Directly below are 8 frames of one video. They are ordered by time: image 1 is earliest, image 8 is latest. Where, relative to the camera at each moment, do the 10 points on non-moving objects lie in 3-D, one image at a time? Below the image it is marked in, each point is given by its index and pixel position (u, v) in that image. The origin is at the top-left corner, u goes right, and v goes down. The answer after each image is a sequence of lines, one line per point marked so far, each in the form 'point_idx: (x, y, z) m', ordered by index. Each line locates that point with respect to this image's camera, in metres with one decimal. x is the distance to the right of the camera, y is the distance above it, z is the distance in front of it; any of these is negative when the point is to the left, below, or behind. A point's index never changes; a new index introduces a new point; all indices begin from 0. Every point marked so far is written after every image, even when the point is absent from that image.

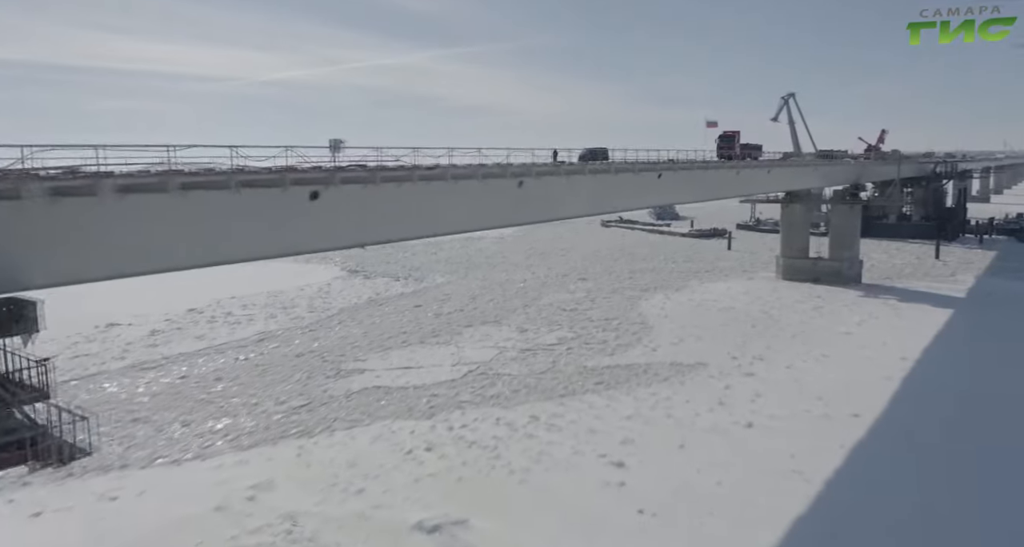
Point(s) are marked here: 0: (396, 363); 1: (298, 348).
0: (-3.5, -2.7, +16.9) m
1: (-6.9, -2.5, +18.4) m
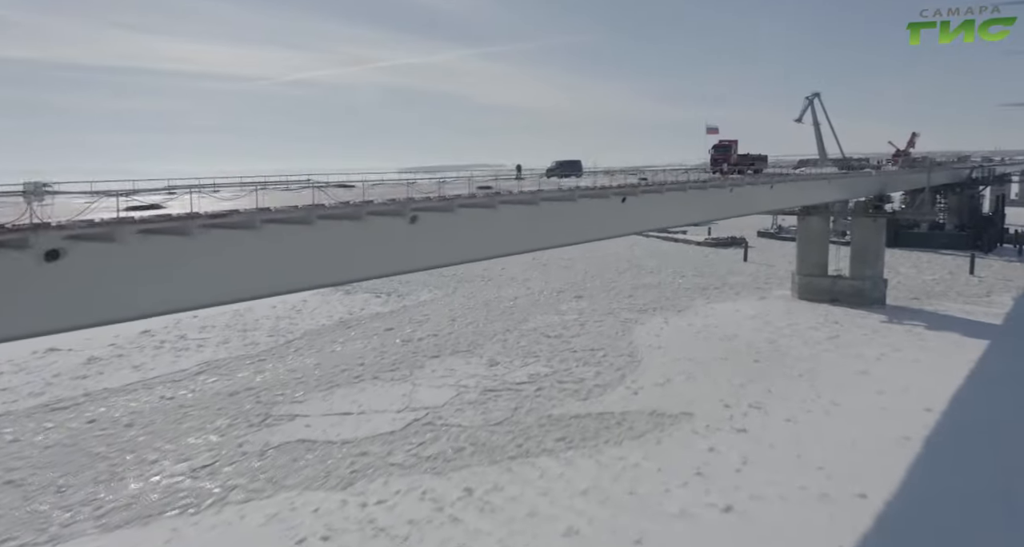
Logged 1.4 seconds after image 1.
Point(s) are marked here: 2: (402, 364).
0: (-4.6, -3.4, +14.9) m
1: (-8.0, -3.2, +16.5) m
2: (-3.5, -2.9, +18.1) m
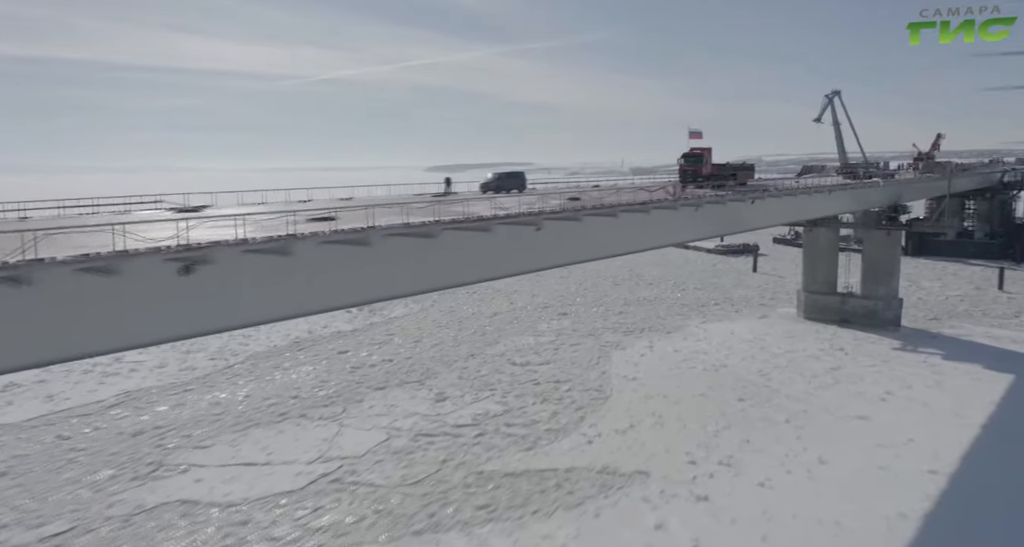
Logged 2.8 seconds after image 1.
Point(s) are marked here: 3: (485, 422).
0: (-6.1, -4.1, +13.1) m
1: (-9.5, -3.9, +14.8) m
2: (-5.0, -3.5, +16.3) m
3: (-0.7, -3.8, +14.9) m
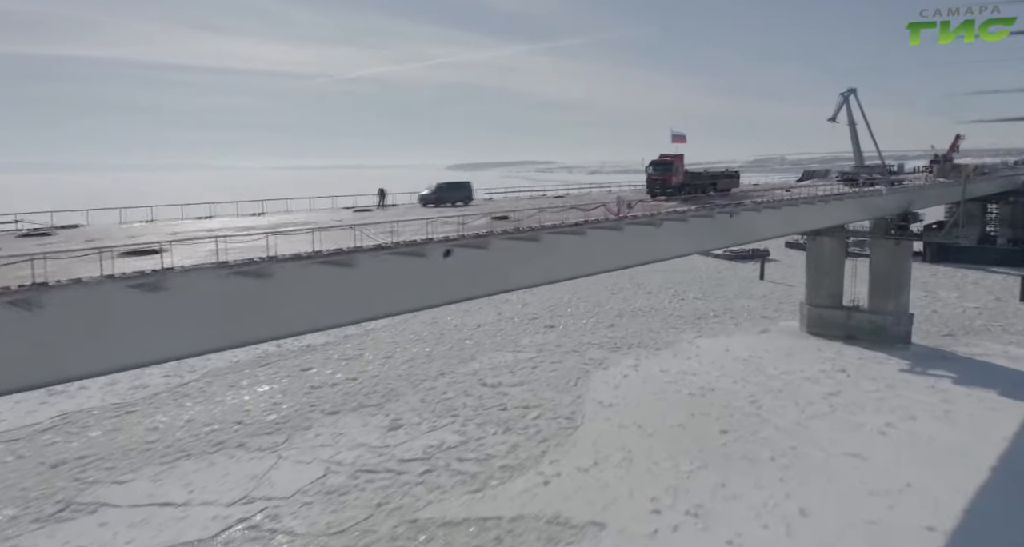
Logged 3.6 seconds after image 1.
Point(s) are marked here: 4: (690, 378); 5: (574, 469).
0: (-7.3, -4.5, +12.0) m
1: (-10.5, -4.3, +13.8) m
2: (-6.0, -4.0, +15.1) m
3: (-1.8, -4.3, +13.6) m
4: (+6.1, -3.6, +19.7) m
5: (+1.4, -4.4, +12.9) m
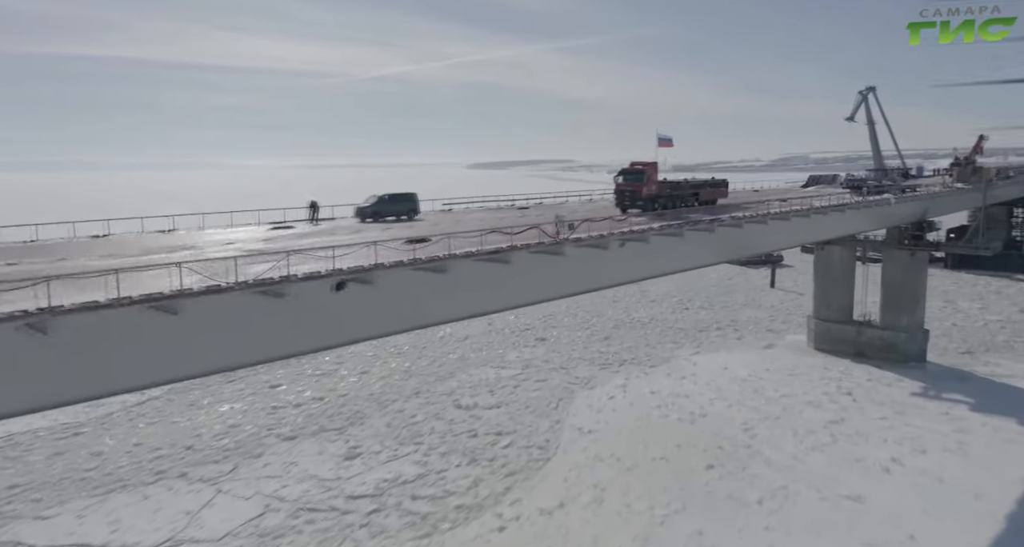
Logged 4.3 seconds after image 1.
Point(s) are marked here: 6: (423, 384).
0: (-8.2, -4.9, +11.0) m
1: (-11.4, -4.6, +12.9) m
2: (-6.8, -4.4, +14.1) m
3: (-2.6, -4.7, +12.5) m
4: (+5.4, -4.1, +18.3) m
5: (+0.5, -4.8, +11.7) m
6: (-3.0, -3.7, +19.7) m
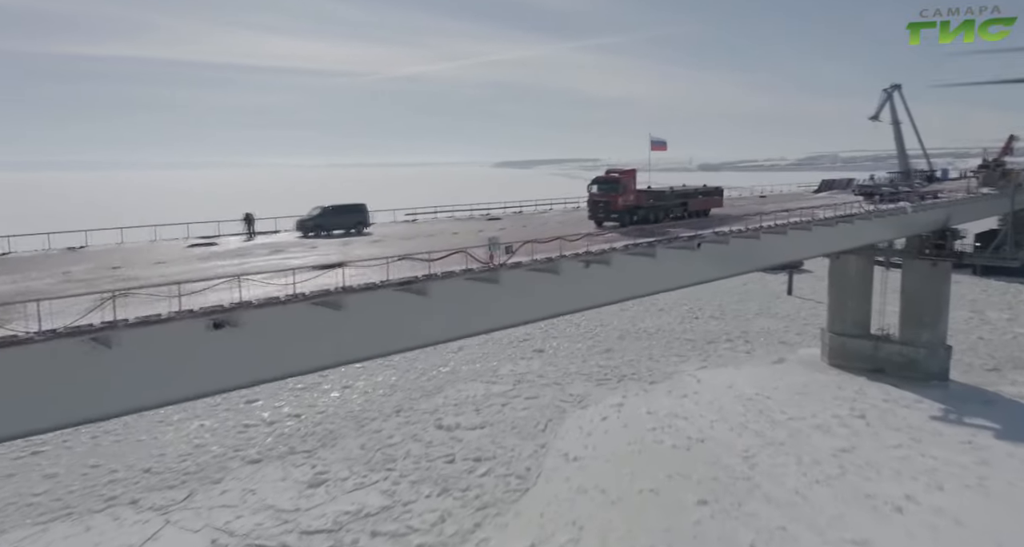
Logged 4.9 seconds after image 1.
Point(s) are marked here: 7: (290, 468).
0: (-8.8, -5.2, +10.2) m
1: (-12.0, -4.9, +12.2) m
2: (-7.4, -4.7, +13.3) m
3: (-3.2, -5.0, +11.5) m
4: (+5.0, -4.5, +17.1) m
5: (-0.1, -5.2, +10.6) m
6: (-3.4, -4.1, +18.7) m
7: (-5.3, -4.6, +13.8) m
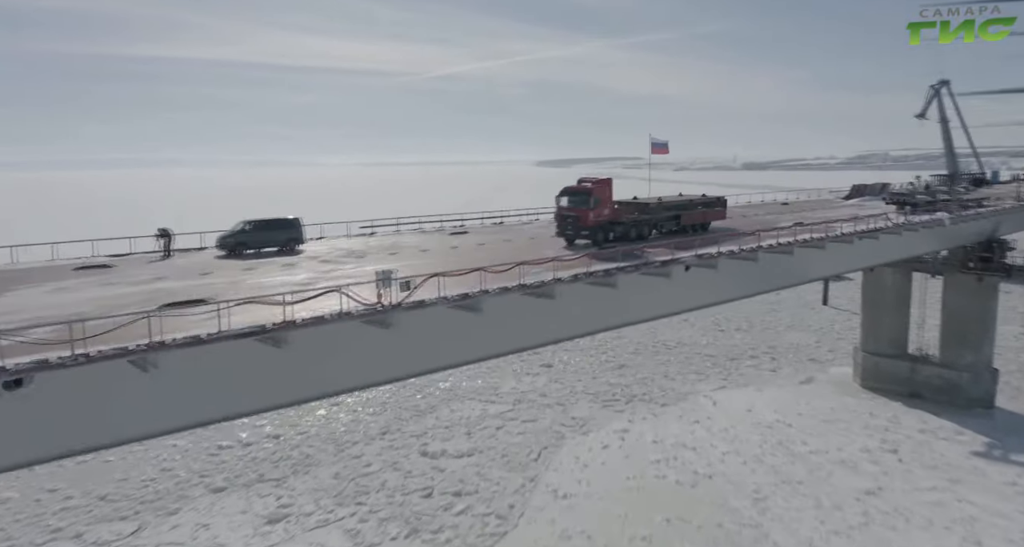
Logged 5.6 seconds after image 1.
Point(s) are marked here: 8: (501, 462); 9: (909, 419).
0: (-9.4, -5.5, +9.4) m
1: (-12.5, -5.2, +11.6) m
2: (-7.8, -5.0, +12.4) m
3: (-3.8, -5.4, +10.4) m
4: (+4.7, -4.9, +15.6) m
5: (-0.7, -5.5, +9.3) m
6: (-3.5, -4.5, +17.6) m
7: (-5.7, -5.0, +12.7) m
8: (-0.2, -4.9, +15.0) m
9: (+12.9, -4.8, +18.7) m
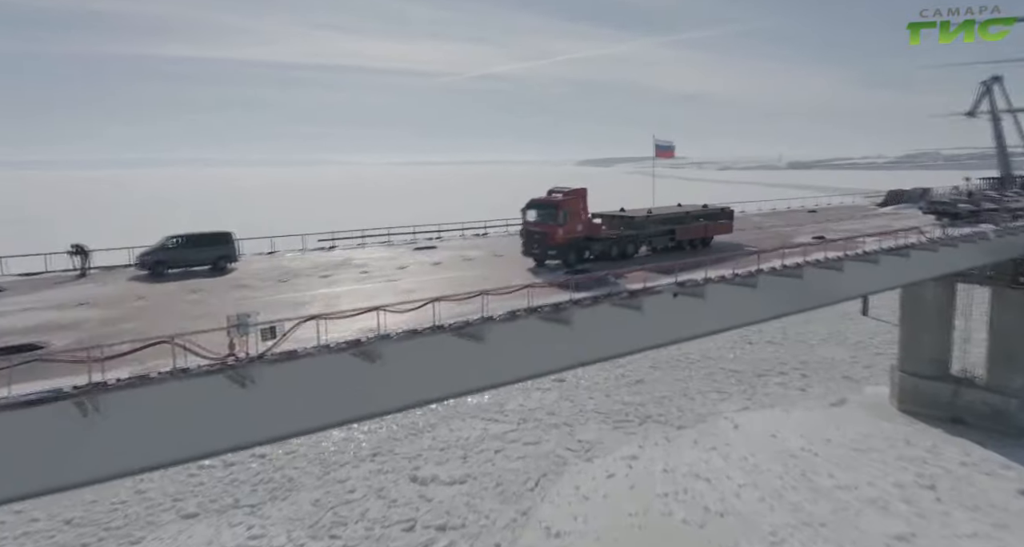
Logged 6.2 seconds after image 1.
0: (-9.9, -5.7, +8.8) m
1: (-12.8, -5.4, +11.2) m
2: (-8.1, -5.3, +11.7) m
3: (-4.2, -5.6, +9.5) m
4: (+4.6, -5.3, +14.2) m
5: (-1.2, -5.8, +8.3) m
6: (-3.5, -4.8, +16.7) m
7: (-6.0, -5.3, +12.0) m
8: (-0.4, -5.2, +13.9) m
9: (+13.0, -5.2, +16.9) m
